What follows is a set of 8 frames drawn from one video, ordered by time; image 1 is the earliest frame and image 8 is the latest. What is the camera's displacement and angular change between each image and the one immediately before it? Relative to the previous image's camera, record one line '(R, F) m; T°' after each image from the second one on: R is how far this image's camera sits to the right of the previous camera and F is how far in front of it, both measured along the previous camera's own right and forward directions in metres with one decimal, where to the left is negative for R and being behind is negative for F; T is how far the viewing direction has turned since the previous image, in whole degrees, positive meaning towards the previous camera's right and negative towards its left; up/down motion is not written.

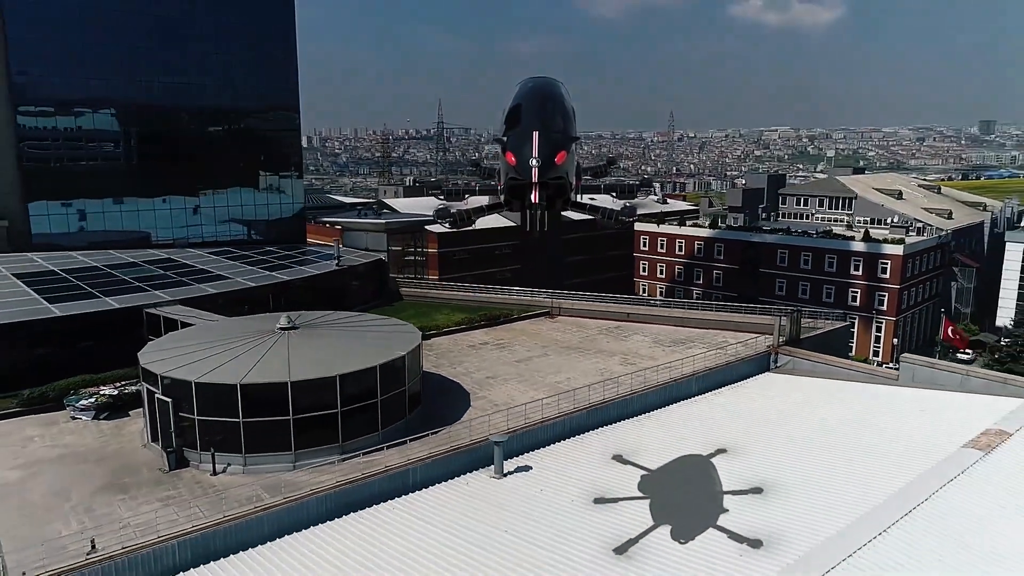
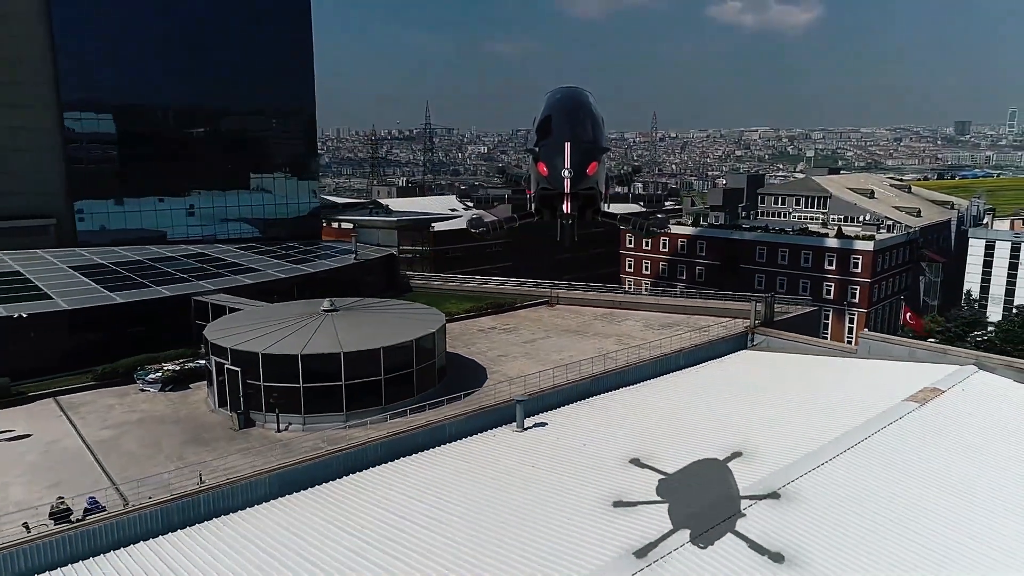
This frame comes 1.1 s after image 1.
(-0.7, -2.5) m; +1°
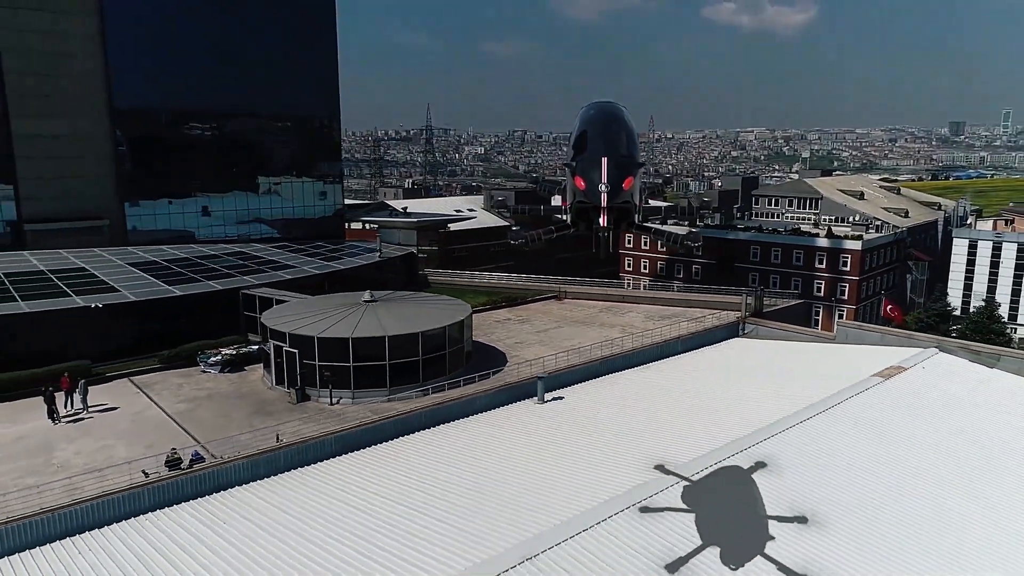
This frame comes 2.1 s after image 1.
(-0.6, -2.4) m; 0°
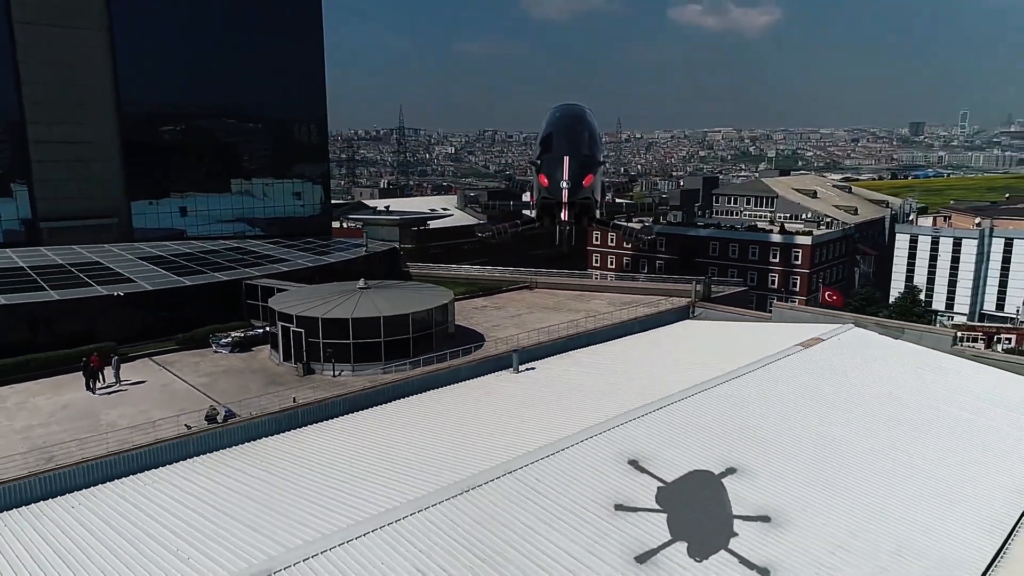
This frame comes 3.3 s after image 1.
(-0.2, -2.9) m; +2°
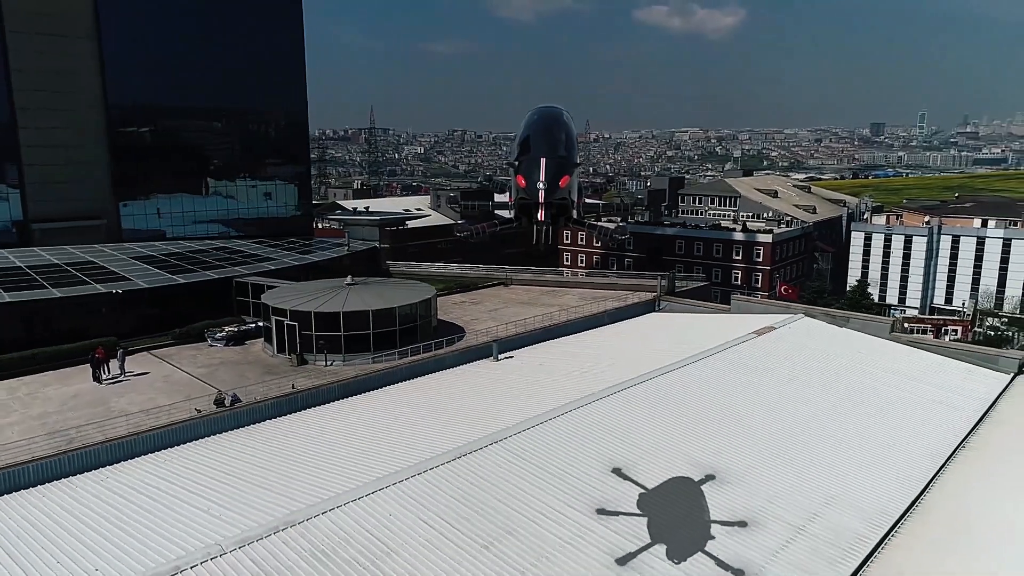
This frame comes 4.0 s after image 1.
(-0.3, -1.7) m; +2°
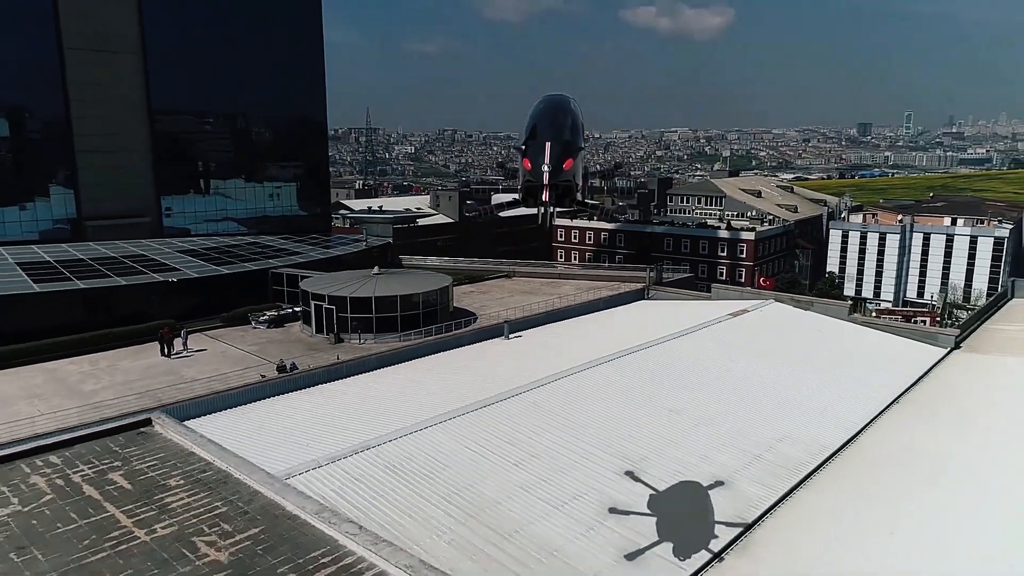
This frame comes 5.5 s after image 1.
(-0.7, -3.4) m; +1°
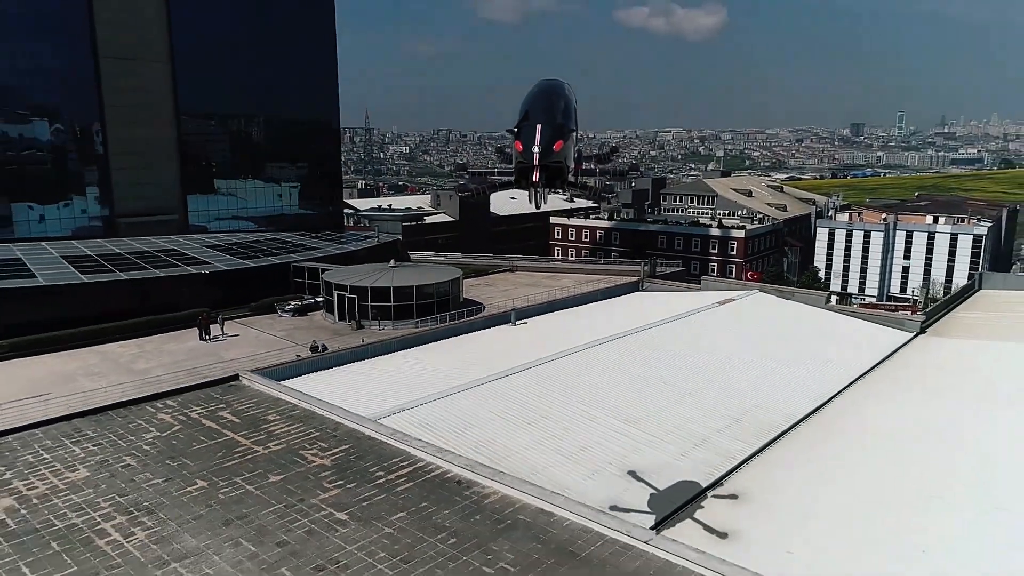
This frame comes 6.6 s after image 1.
(-0.5, -2.4) m; 0°
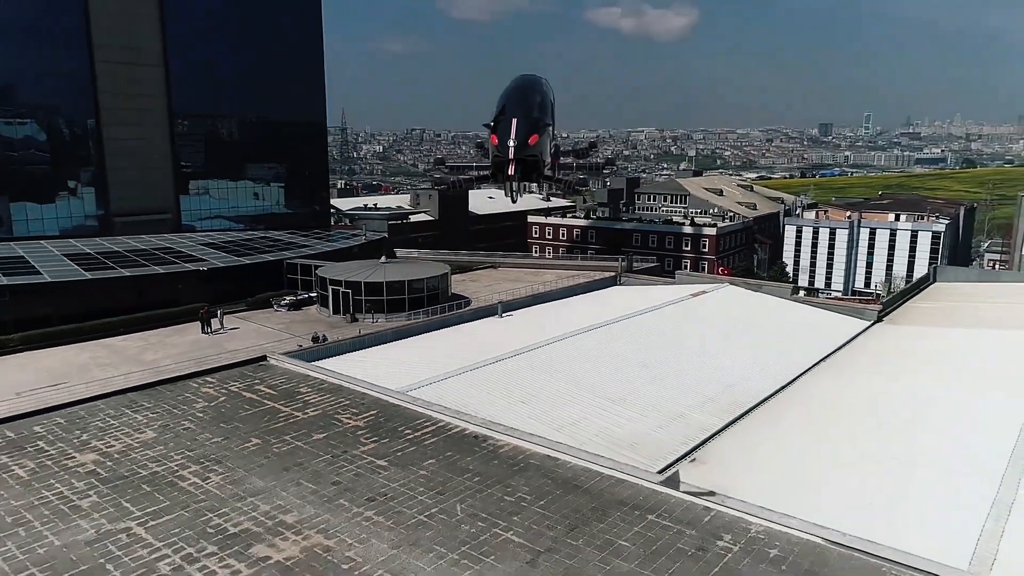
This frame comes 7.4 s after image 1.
(-0.5, -1.6) m; +2°
